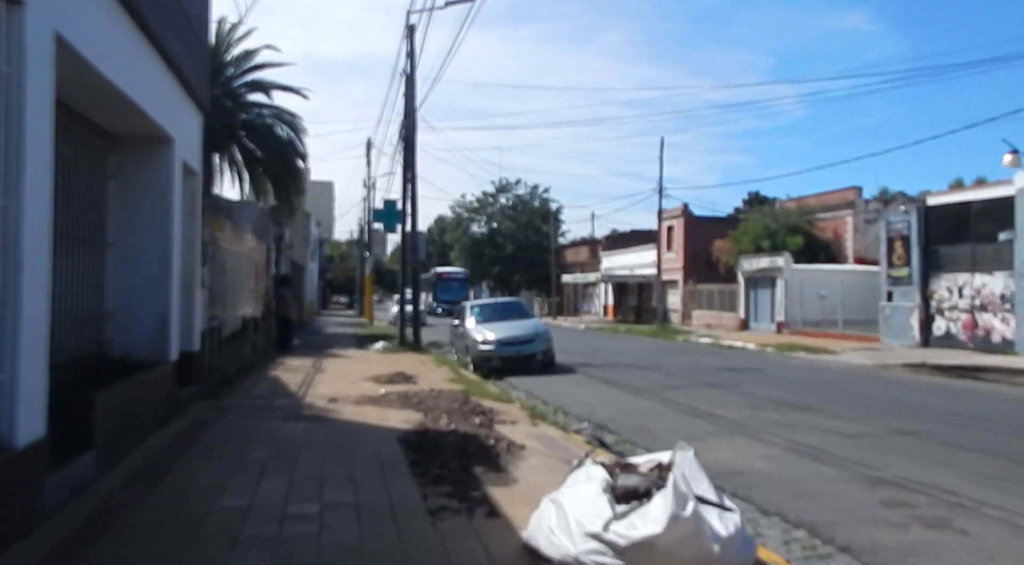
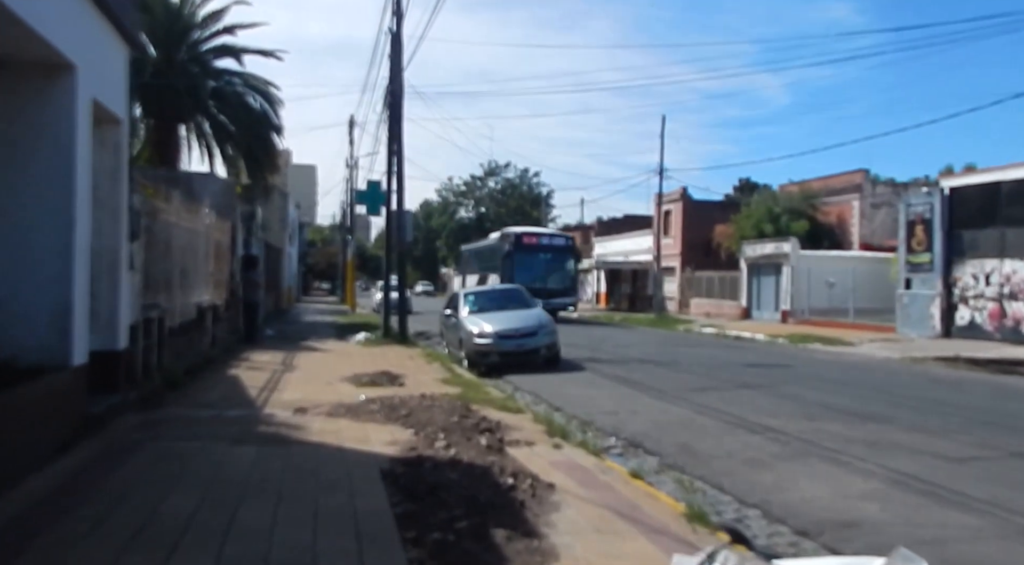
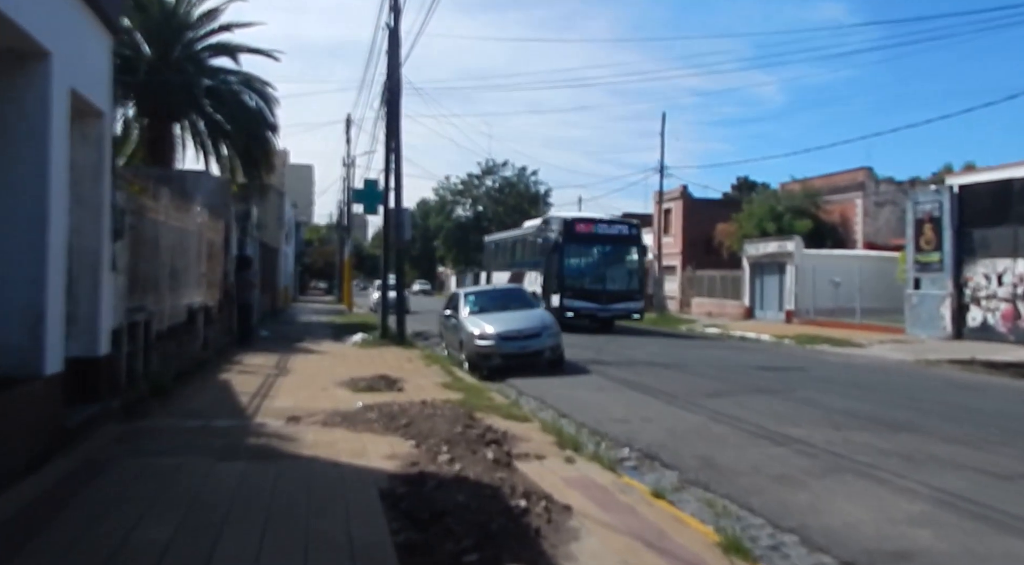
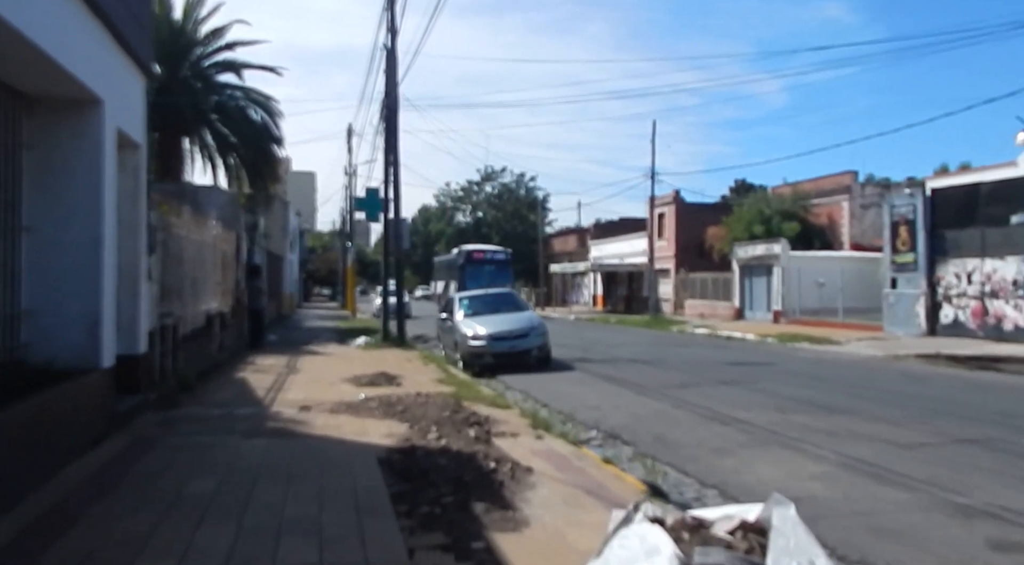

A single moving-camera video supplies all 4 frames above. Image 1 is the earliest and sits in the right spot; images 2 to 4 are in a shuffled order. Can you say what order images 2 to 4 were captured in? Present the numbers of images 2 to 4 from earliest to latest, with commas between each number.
4, 2, 3
